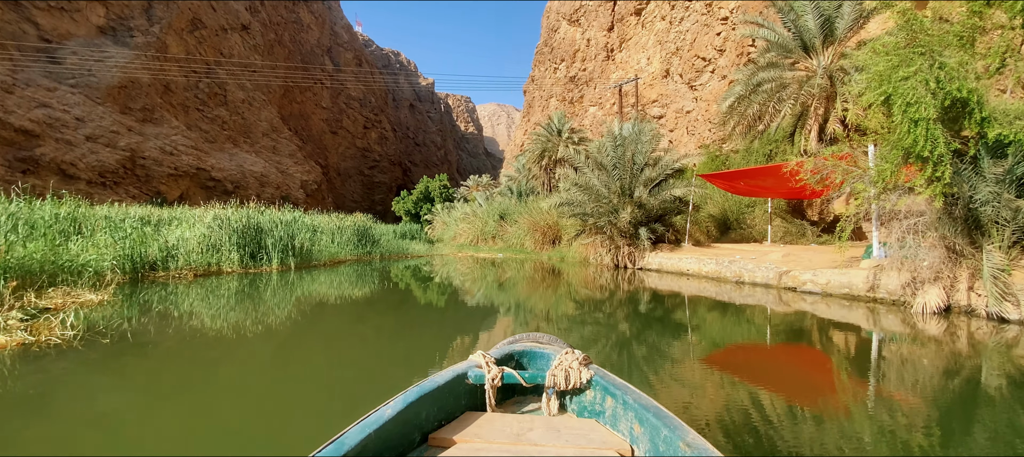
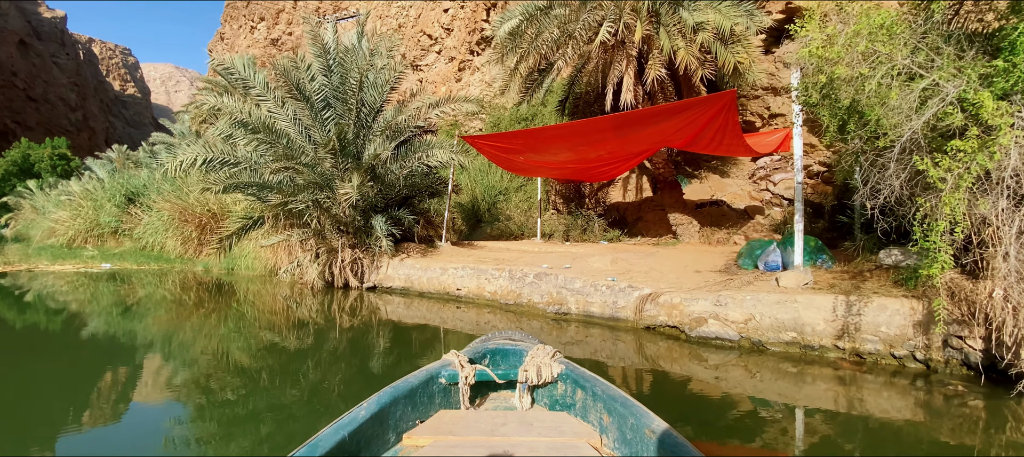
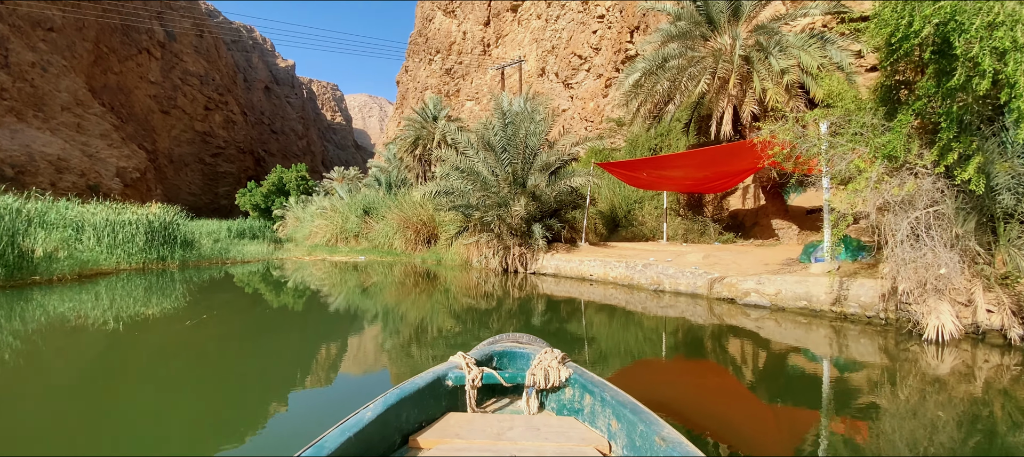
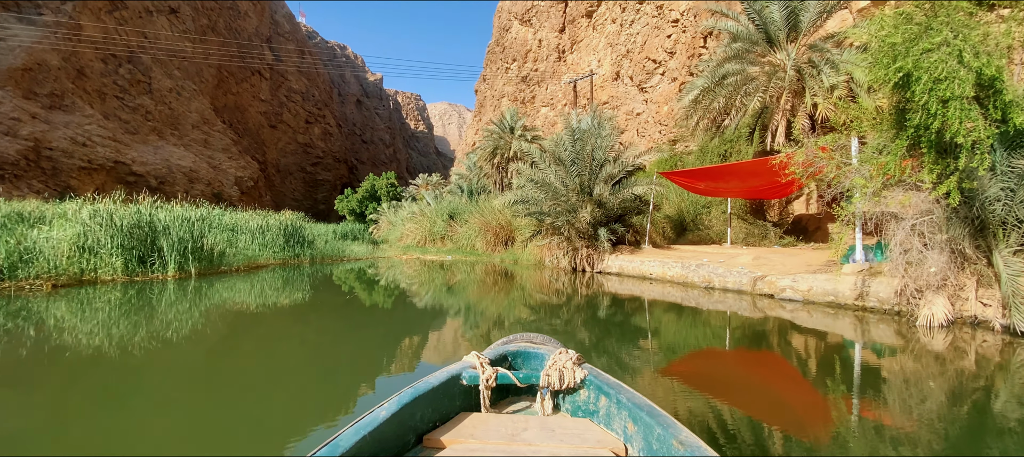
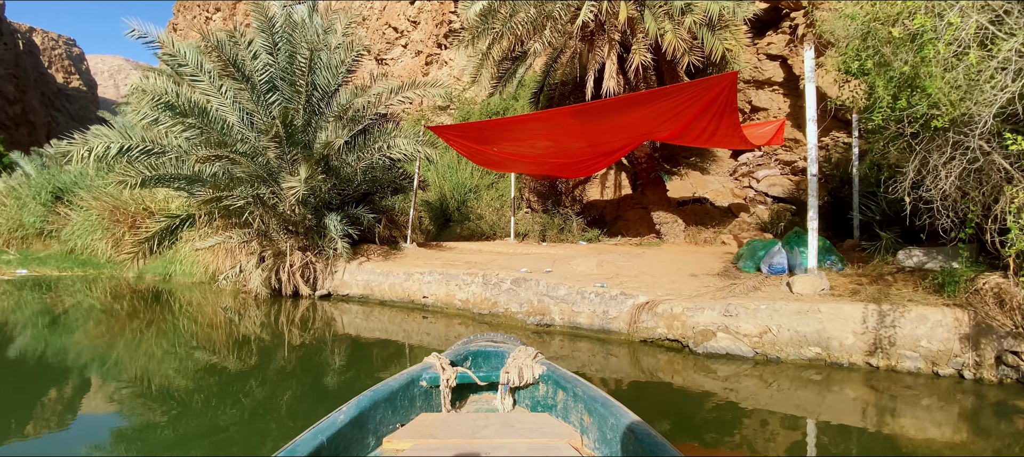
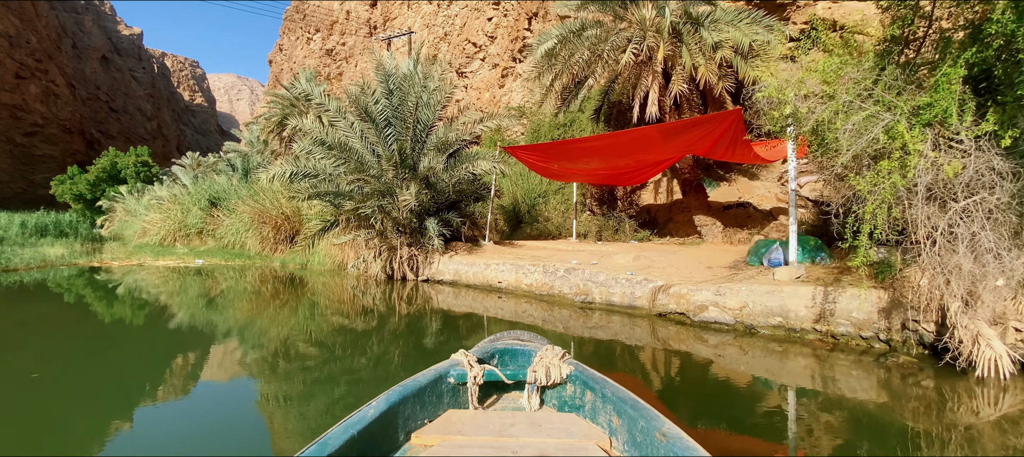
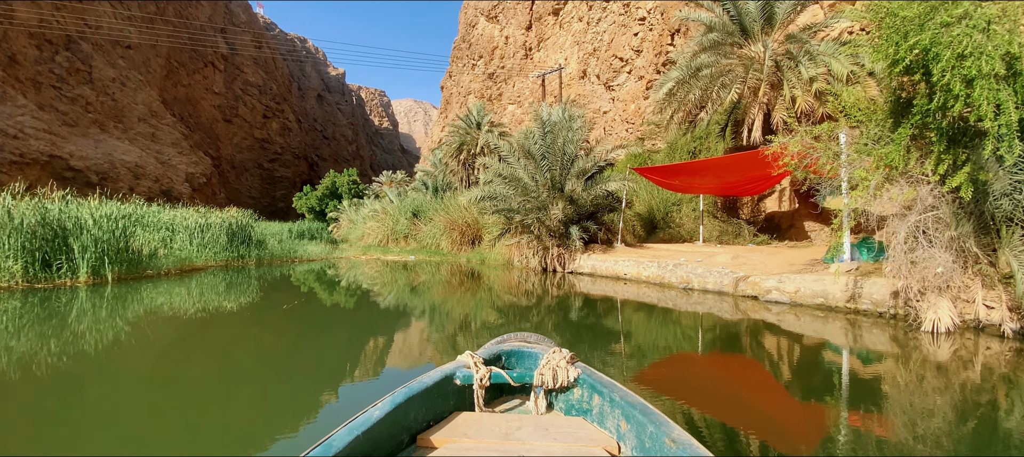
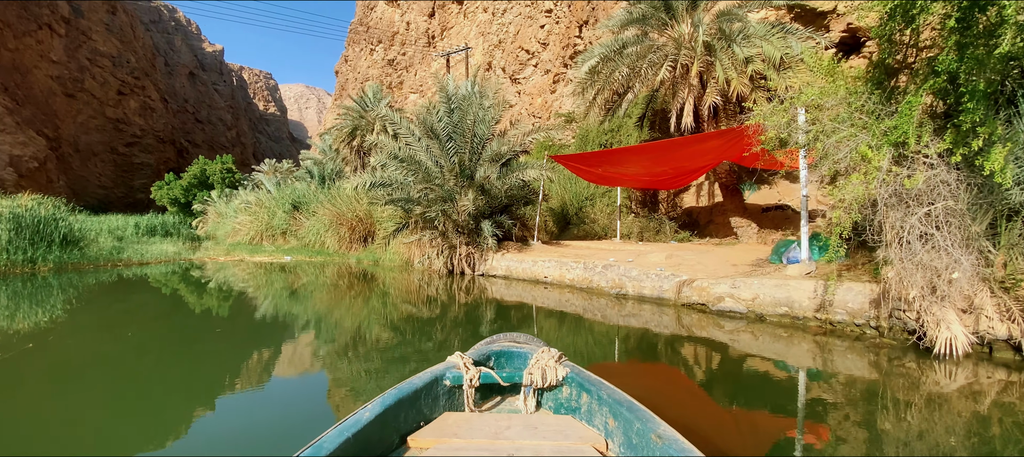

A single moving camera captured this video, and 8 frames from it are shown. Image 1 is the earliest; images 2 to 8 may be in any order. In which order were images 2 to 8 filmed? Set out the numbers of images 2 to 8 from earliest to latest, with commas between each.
4, 7, 3, 8, 6, 2, 5
